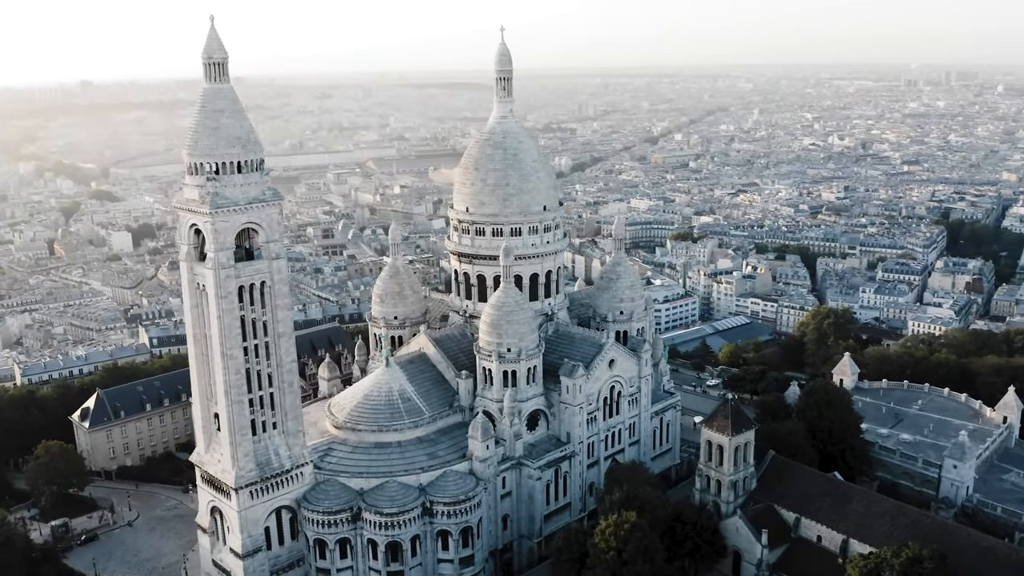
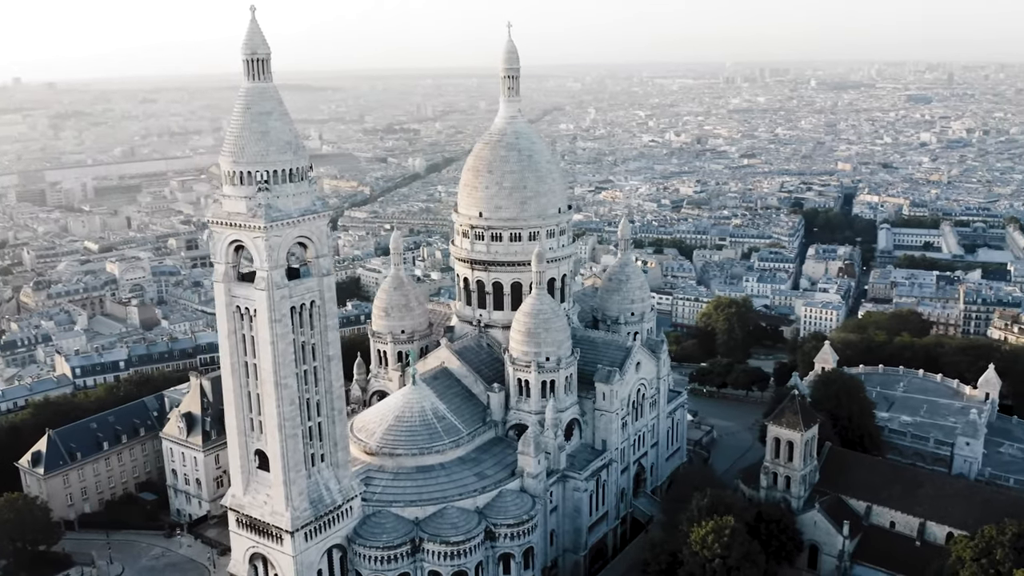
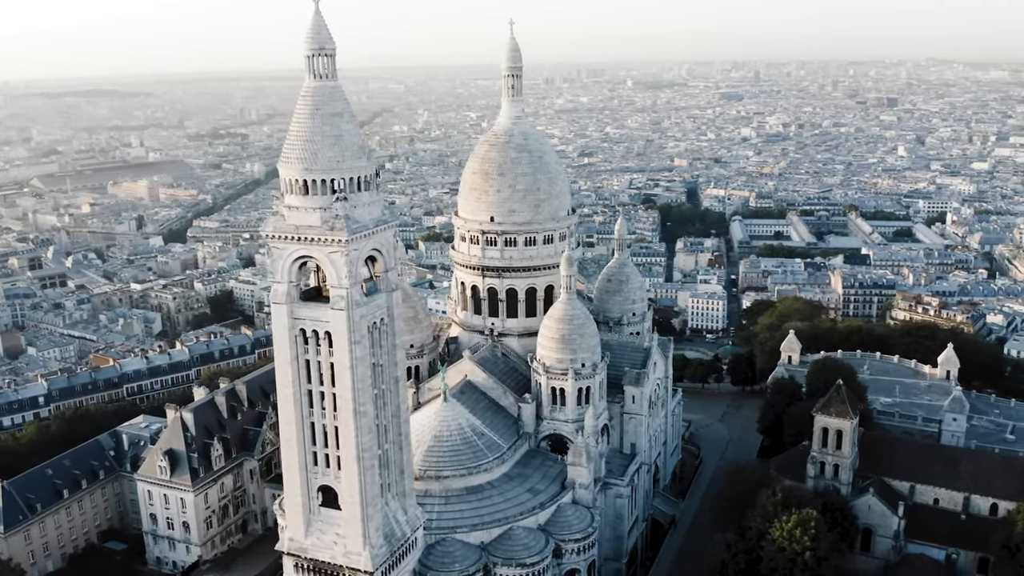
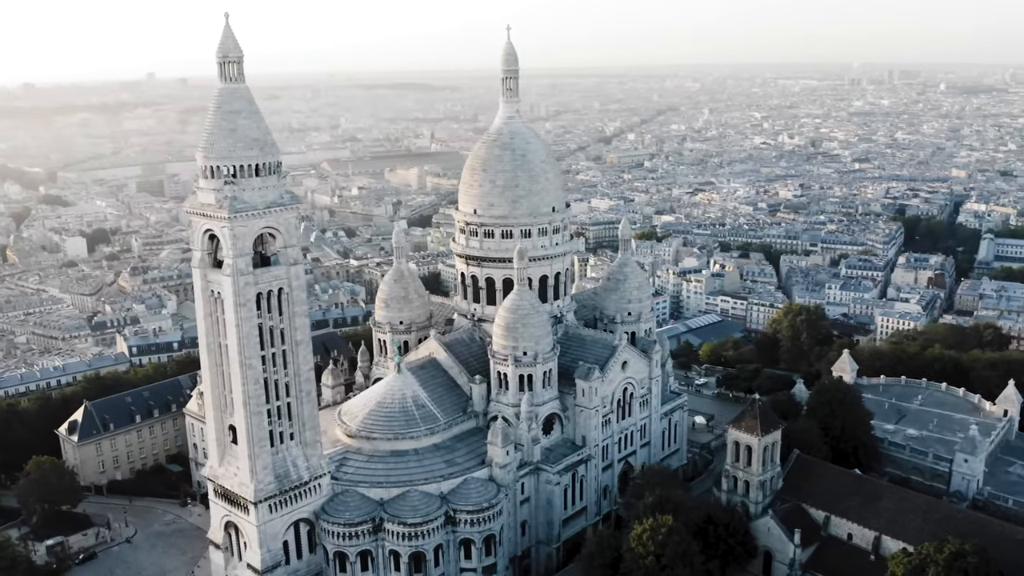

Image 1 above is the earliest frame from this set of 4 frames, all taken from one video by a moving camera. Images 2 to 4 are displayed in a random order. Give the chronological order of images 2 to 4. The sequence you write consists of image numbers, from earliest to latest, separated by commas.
4, 2, 3
